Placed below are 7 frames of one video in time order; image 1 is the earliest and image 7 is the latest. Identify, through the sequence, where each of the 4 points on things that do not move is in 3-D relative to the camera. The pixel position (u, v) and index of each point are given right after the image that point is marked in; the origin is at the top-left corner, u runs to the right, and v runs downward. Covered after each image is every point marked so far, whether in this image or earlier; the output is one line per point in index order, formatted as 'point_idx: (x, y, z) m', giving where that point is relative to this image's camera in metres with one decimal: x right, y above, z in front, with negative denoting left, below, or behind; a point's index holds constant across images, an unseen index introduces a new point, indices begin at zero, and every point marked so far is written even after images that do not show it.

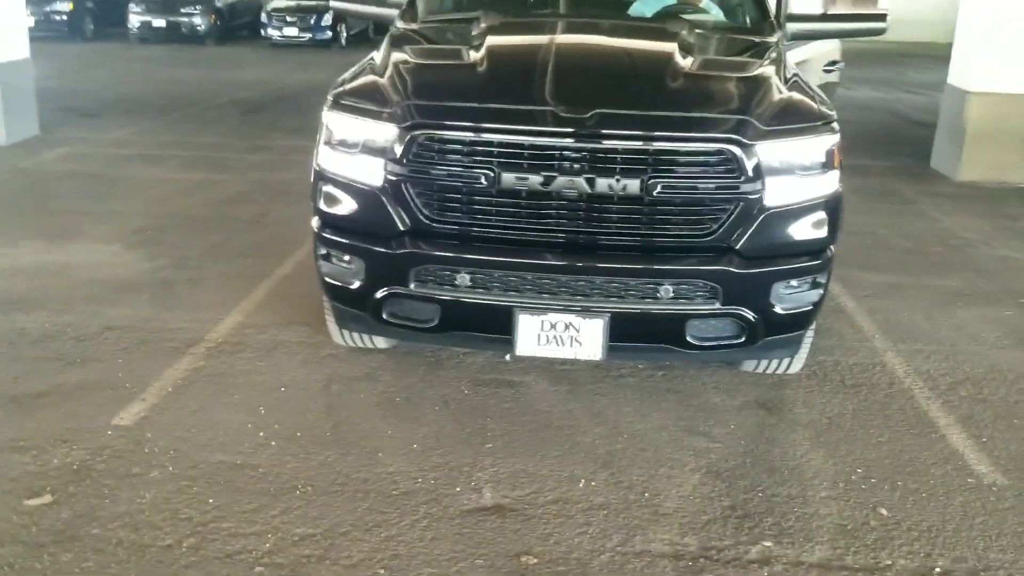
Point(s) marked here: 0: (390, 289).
0: (-0.5, 0.0, +4.1) m
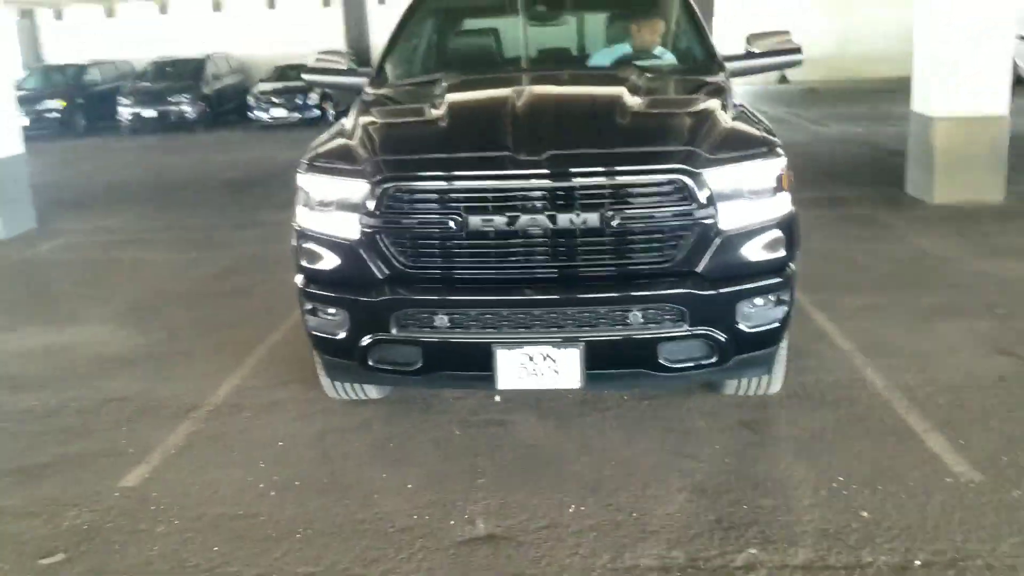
0: (-0.6, -0.2, +4.3) m
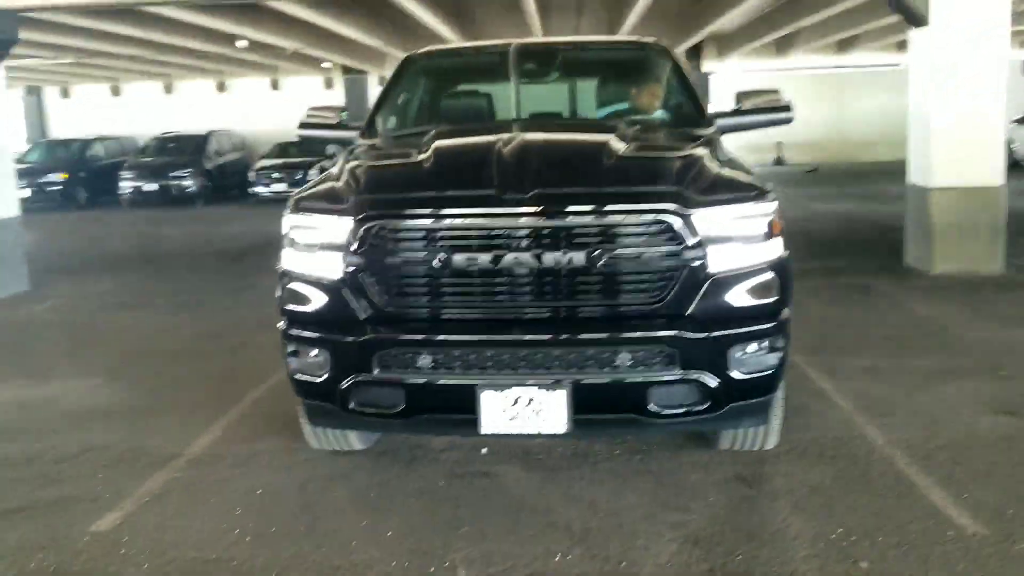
0: (-0.7, -0.4, +4.2) m
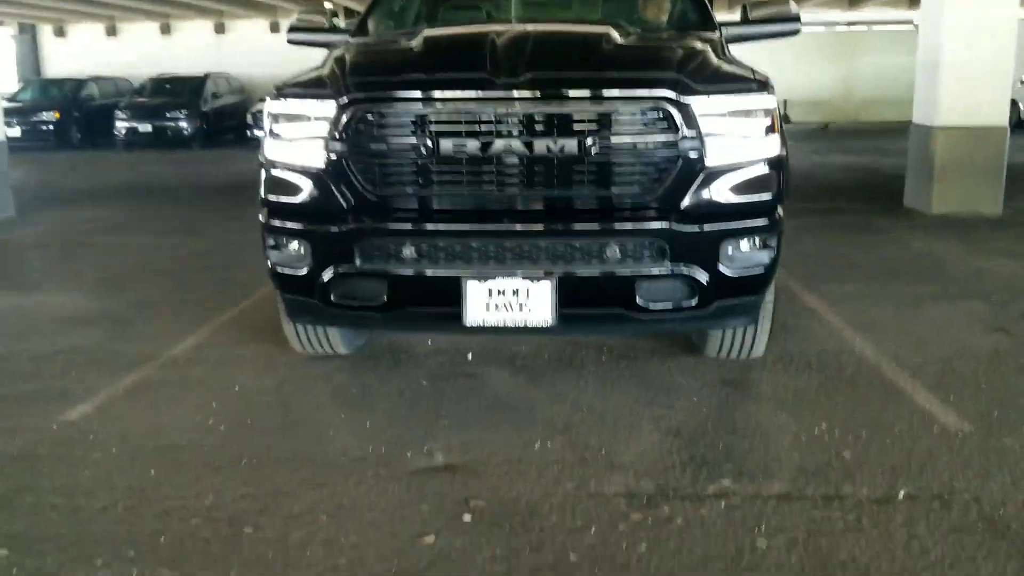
0: (-0.7, +0.1, +4.1) m
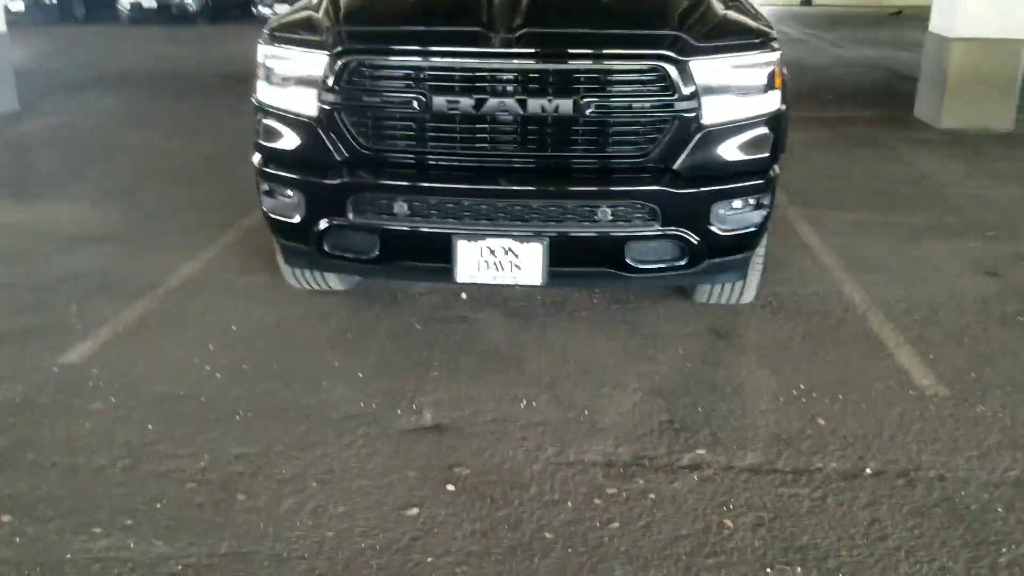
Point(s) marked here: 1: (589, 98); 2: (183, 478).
0: (-0.8, +0.3, +4.2) m
1: (+0.3, +0.7, +3.9) m
2: (-1.1, -0.6, +3.3) m
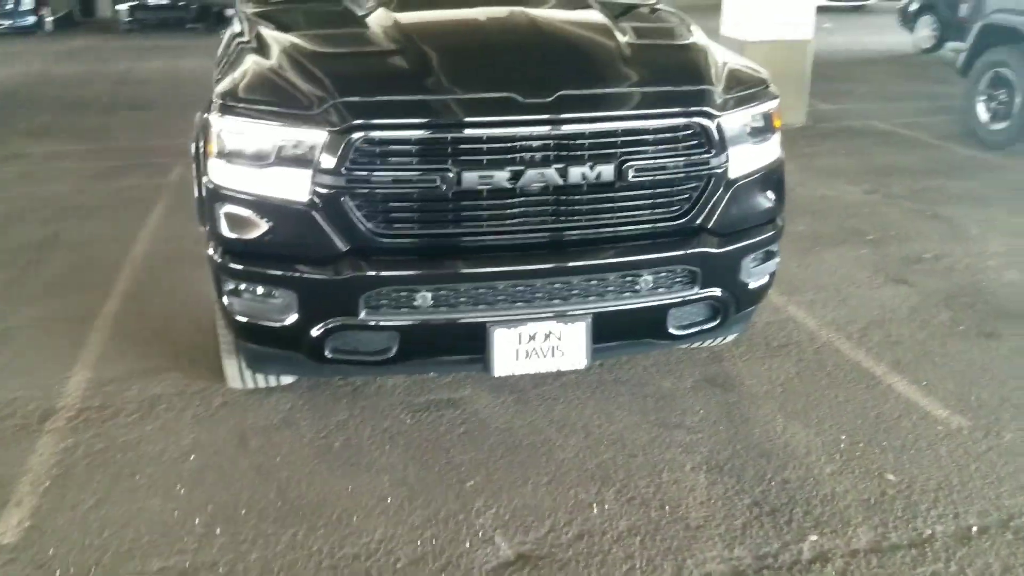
0: (-0.6, -0.1, +3.5) m
1: (+0.4, +0.5, +3.5) m
2: (-0.6, -1.0, +2.6) m
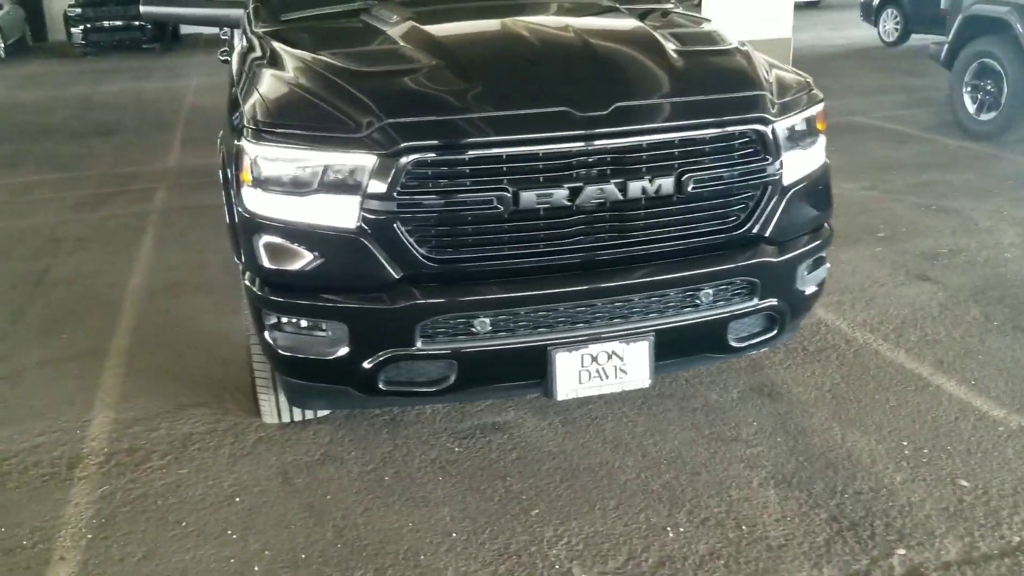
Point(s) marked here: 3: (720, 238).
0: (-0.4, -0.2, +3.4) m
1: (+0.6, +0.4, +3.4) m
2: (-0.3, -1.1, +2.4) m
3: (+0.7, +0.2, +3.6) m
